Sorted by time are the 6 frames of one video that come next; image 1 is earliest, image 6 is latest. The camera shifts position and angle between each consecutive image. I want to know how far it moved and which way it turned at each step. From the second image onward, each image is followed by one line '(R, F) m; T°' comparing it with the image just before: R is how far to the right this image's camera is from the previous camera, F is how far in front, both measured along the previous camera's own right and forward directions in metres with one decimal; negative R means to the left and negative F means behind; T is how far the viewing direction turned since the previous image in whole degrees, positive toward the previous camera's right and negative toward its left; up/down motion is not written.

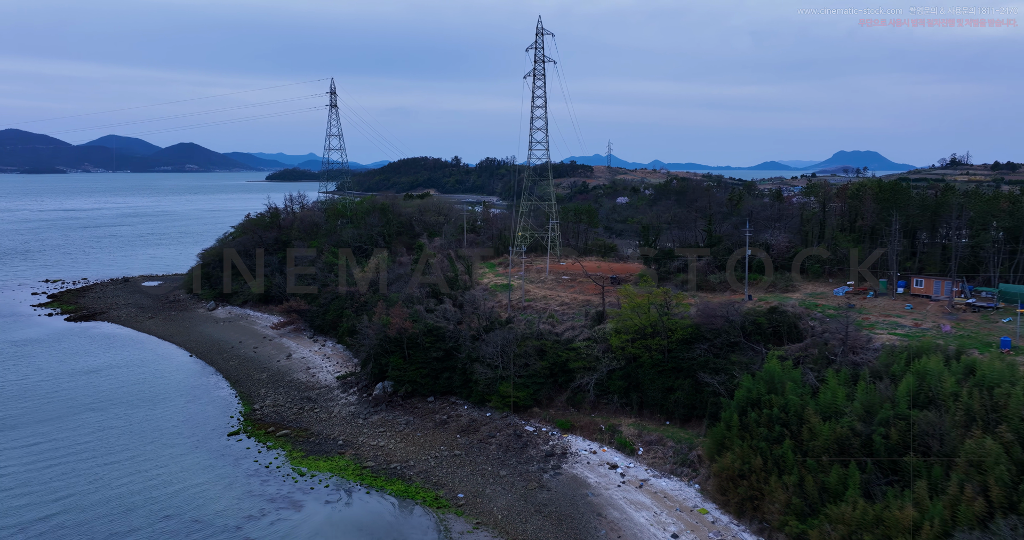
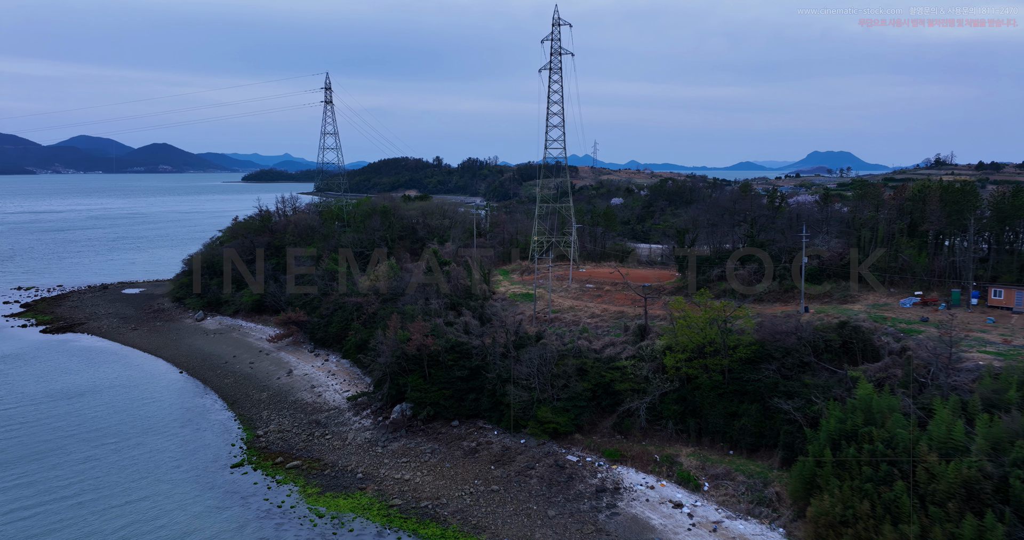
(-1.4, +2.3) m; +2°
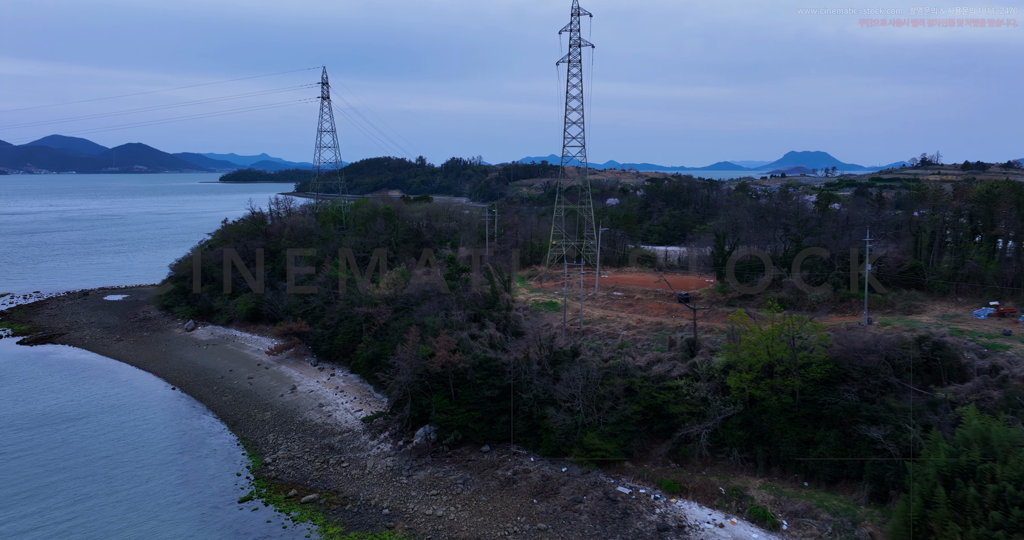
(-1.3, +2.0) m; +1°
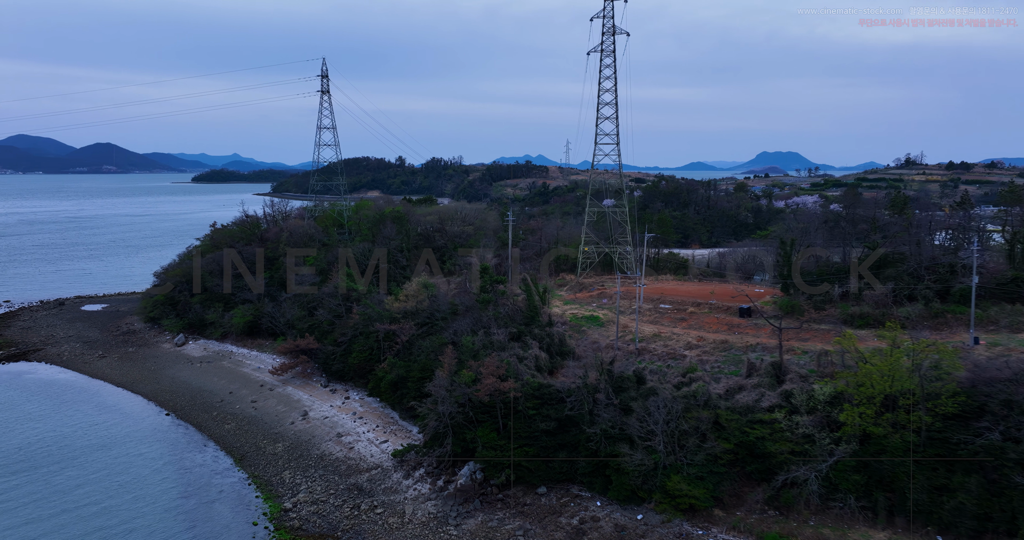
(-1.7, +2.6) m; +2°
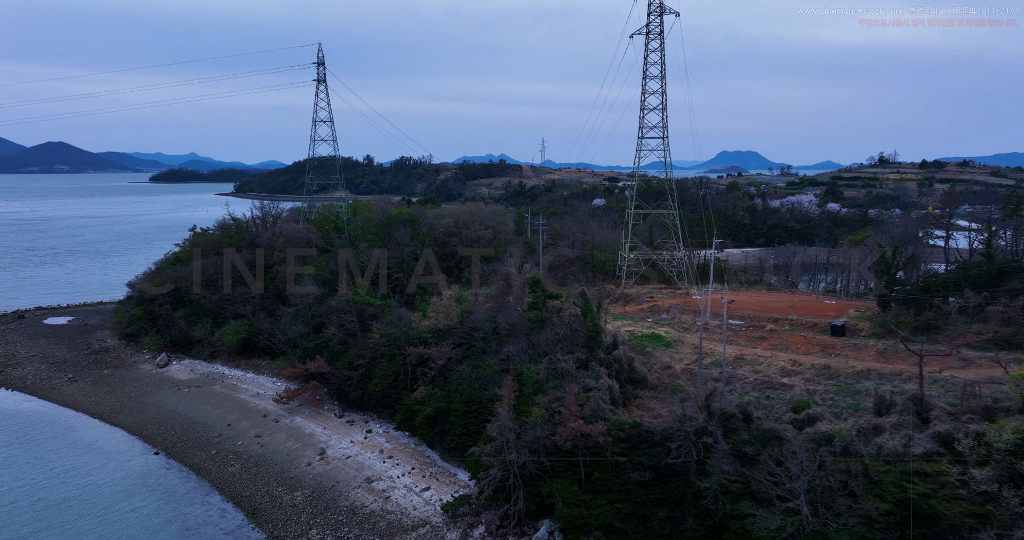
(-2.1, +3.2) m; +3°
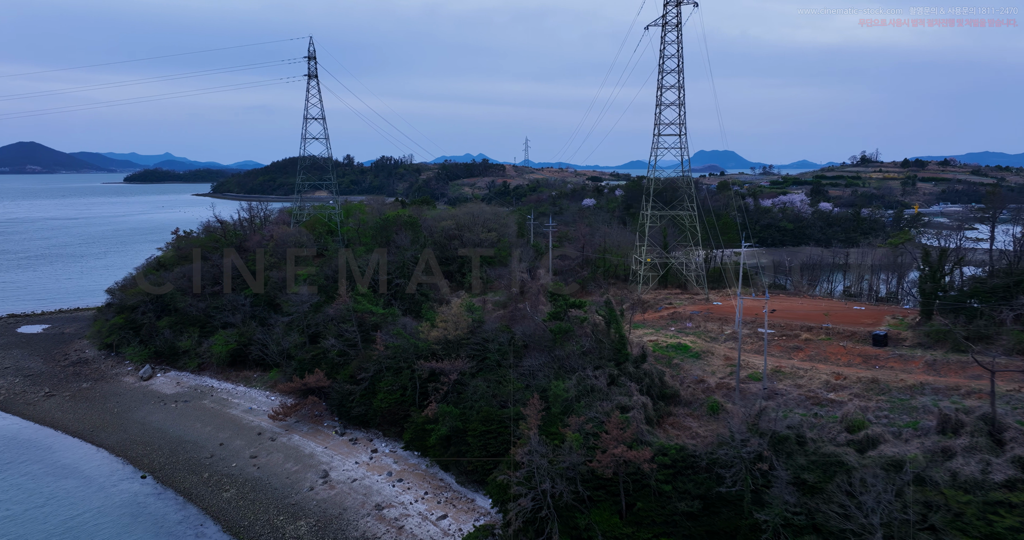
(-0.8, +1.4) m; +1°
